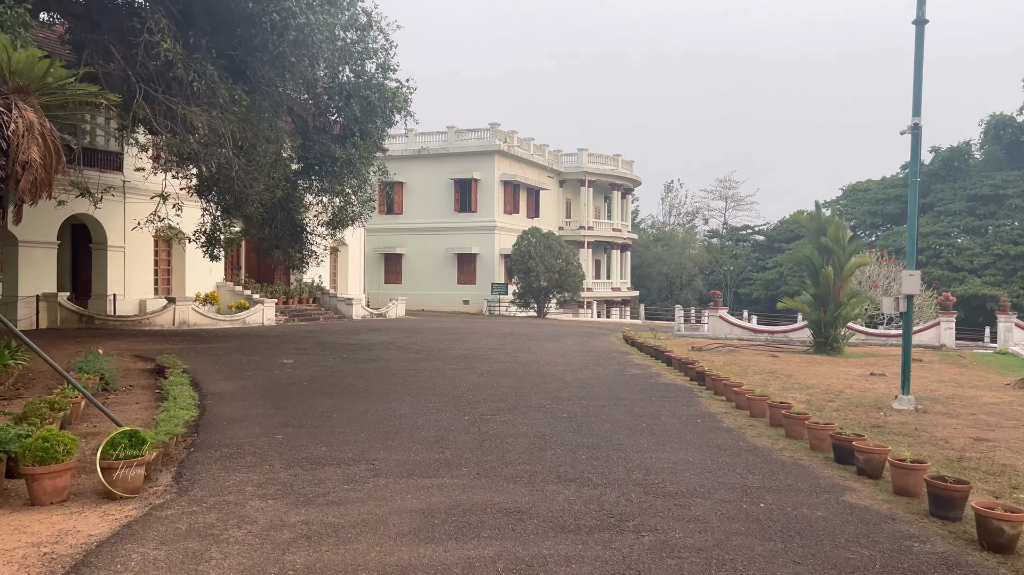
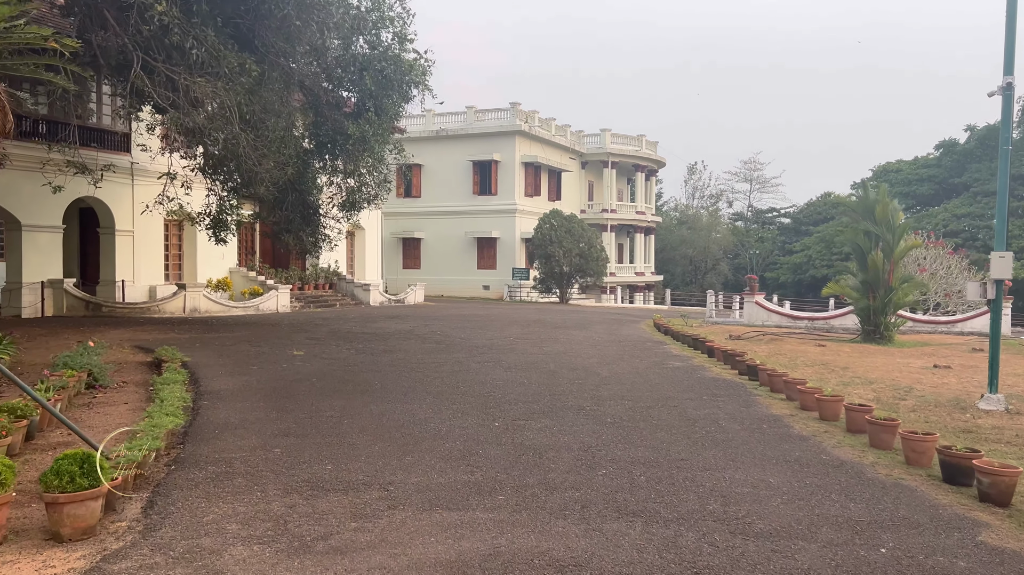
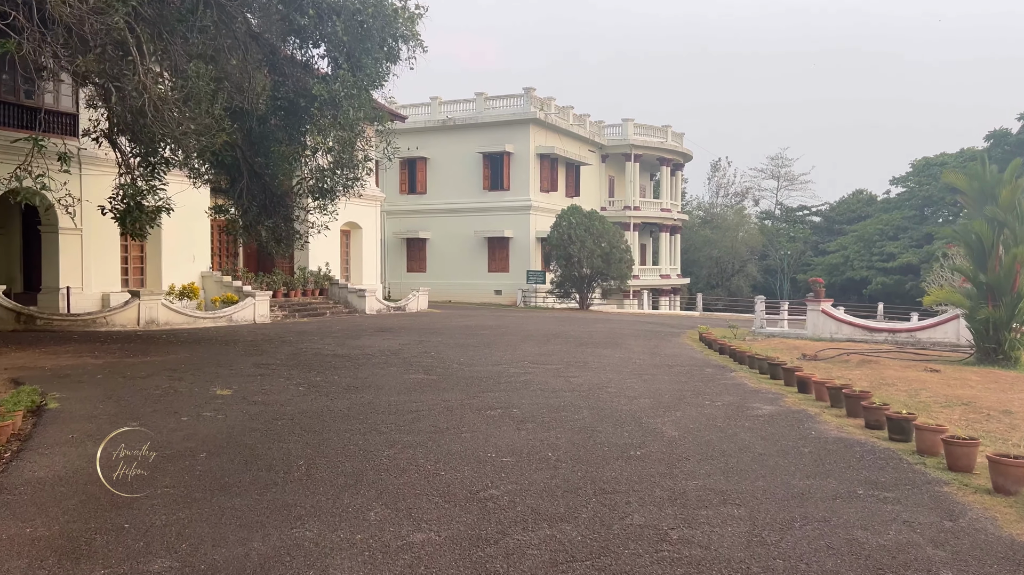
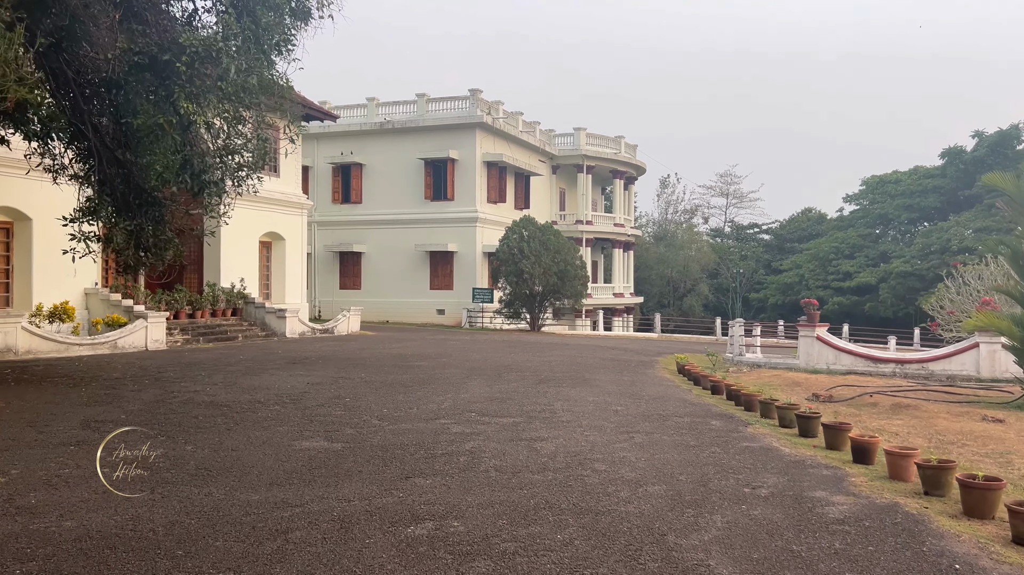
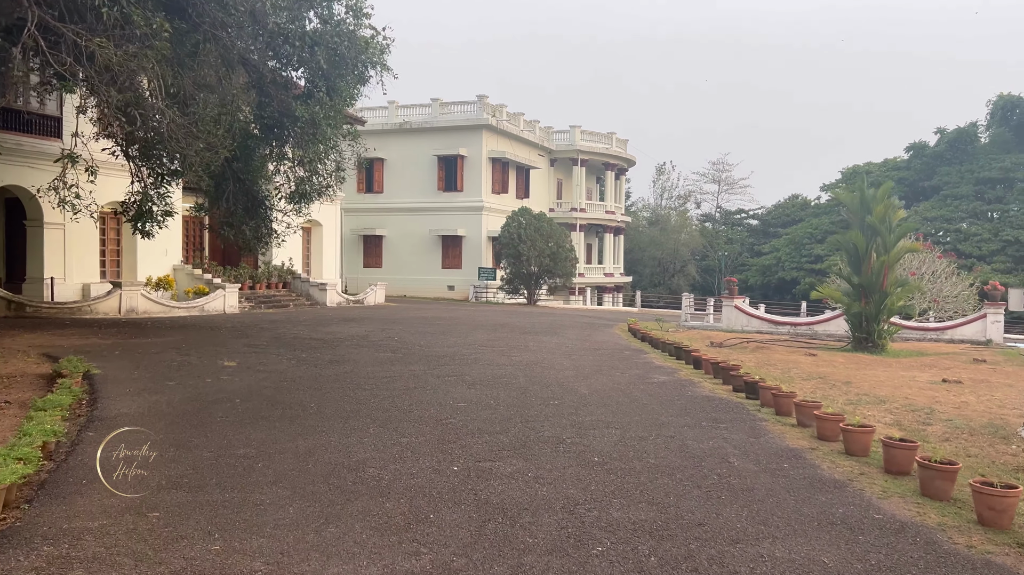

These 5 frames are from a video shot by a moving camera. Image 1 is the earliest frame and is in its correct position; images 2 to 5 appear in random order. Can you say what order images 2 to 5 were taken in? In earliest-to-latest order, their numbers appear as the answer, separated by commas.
2, 5, 3, 4
